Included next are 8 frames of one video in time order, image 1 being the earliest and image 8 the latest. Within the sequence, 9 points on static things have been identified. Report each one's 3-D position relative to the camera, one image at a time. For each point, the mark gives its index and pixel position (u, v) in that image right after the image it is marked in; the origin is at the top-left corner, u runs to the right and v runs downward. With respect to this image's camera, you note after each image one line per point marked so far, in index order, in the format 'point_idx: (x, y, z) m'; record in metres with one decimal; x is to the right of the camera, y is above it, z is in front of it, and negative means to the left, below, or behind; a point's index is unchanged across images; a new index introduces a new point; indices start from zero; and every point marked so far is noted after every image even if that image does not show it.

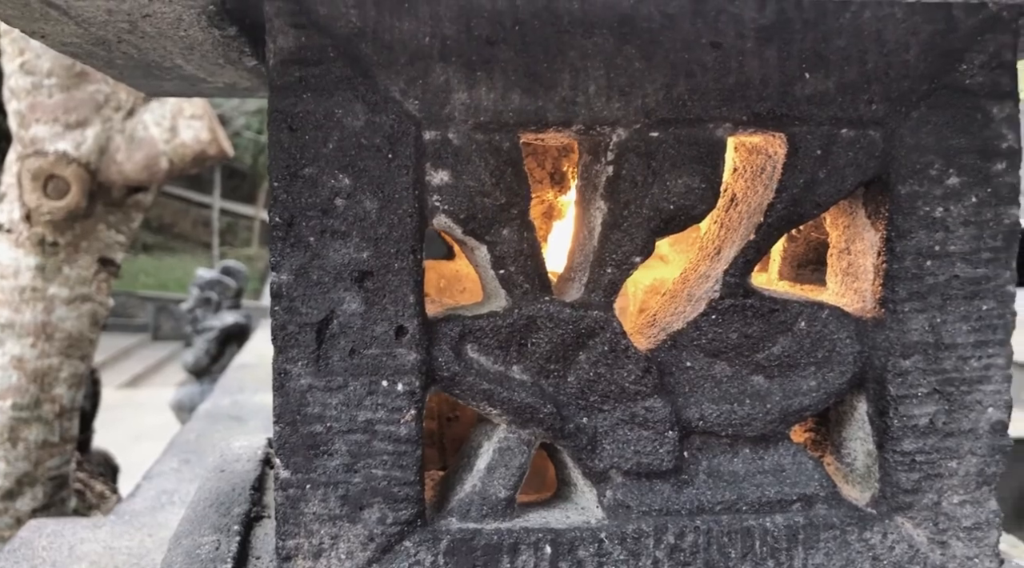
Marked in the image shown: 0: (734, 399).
0: (+0.1, -0.1, +0.6) m
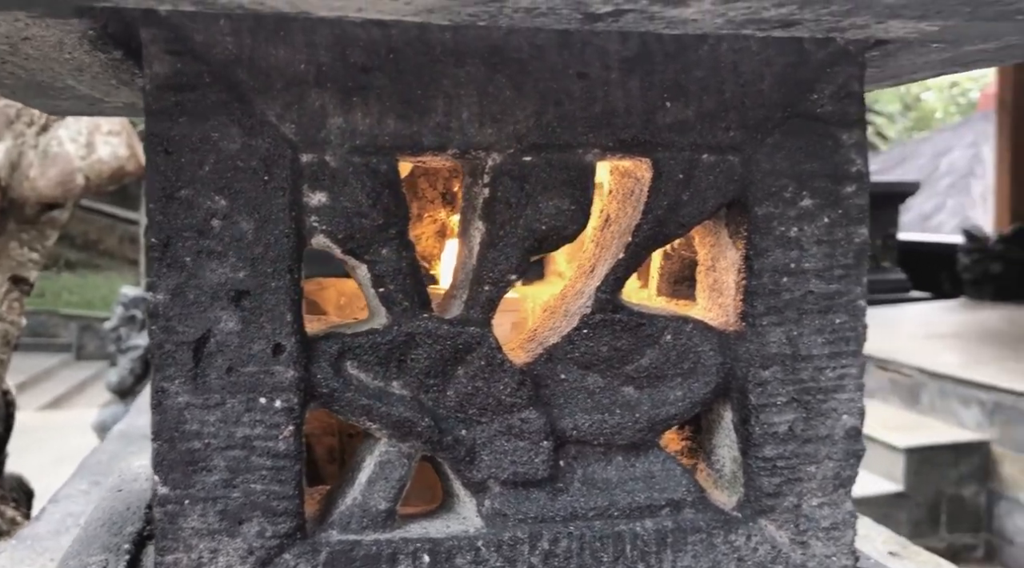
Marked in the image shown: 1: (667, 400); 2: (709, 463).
0: (+0.1, -0.1, +0.6) m
1: (+0.1, -0.1, +0.6) m
2: (+0.1, -0.1, +0.7) m
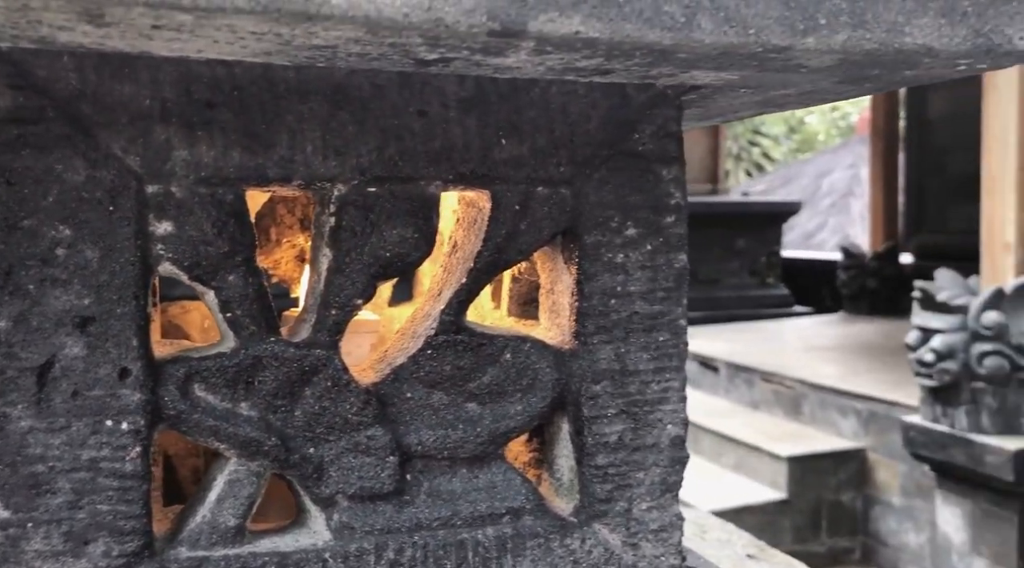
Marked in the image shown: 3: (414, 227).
0: (0.0, -0.1, +0.7) m
1: (0.0, -0.1, +0.7) m
2: (0.0, -0.1, +0.7) m
3: (-0.1, 0.0, +0.6) m
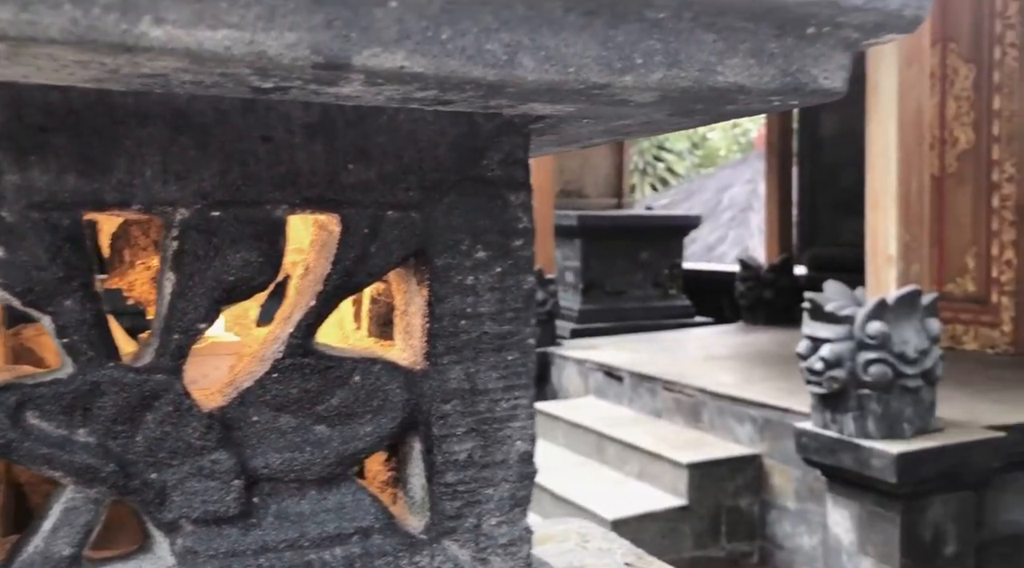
0: (-0.1, -0.1, +0.7) m
1: (-0.1, -0.1, +0.7) m
2: (-0.1, -0.2, +0.8) m
3: (-0.2, 0.0, +0.7) m
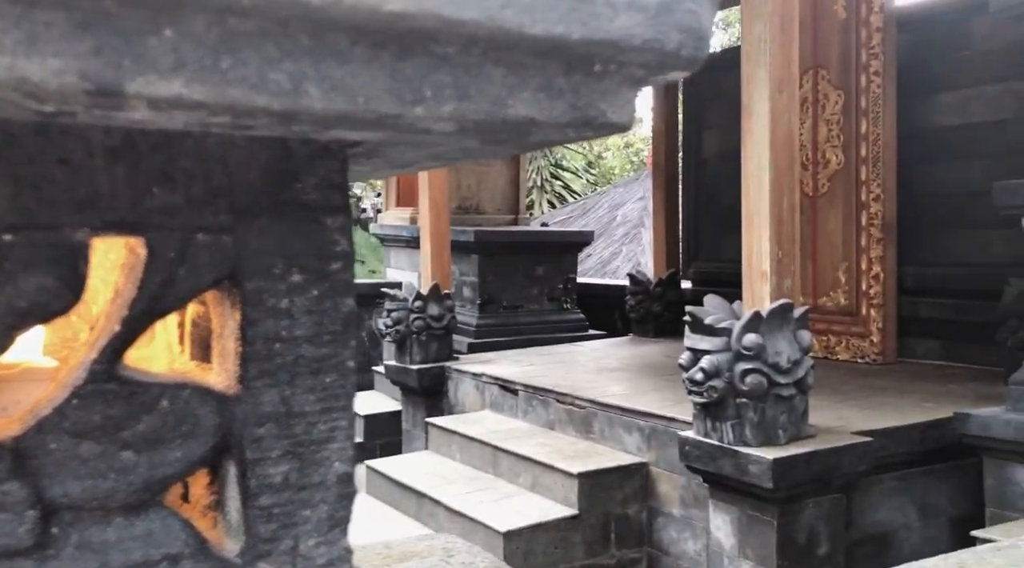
0: (-0.3, -0.1, +0.7) m
1: (-0.2, -0.1, +0.7) m
2: (-0.2, -0.2, +0.8) m
3: (-0.3, 0.0, +0.6) m
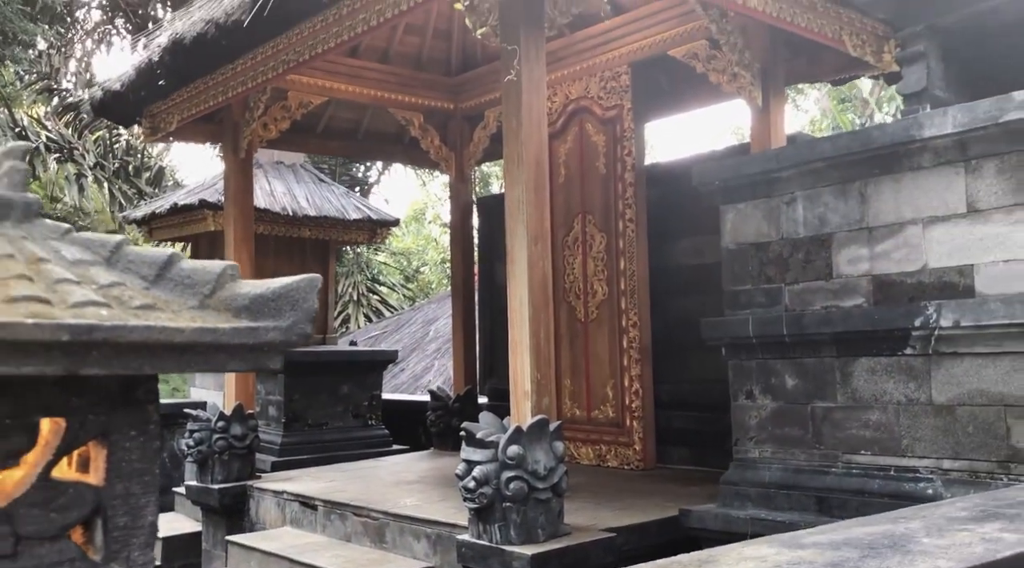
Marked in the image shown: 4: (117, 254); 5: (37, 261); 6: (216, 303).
0: (-0.7, -0.4, +1.6) m
1: (-0.7, -0.4, +1.6) m
2: (-0.7, -0.4, +1.7) m
3: (-0.7, -0.2, +1.5) m
4: (-0.7, 0.0, +1.7) m
5: (-0.7, 0.0, +1.6) m
6: (-0.5, 0.0, +1.7) m
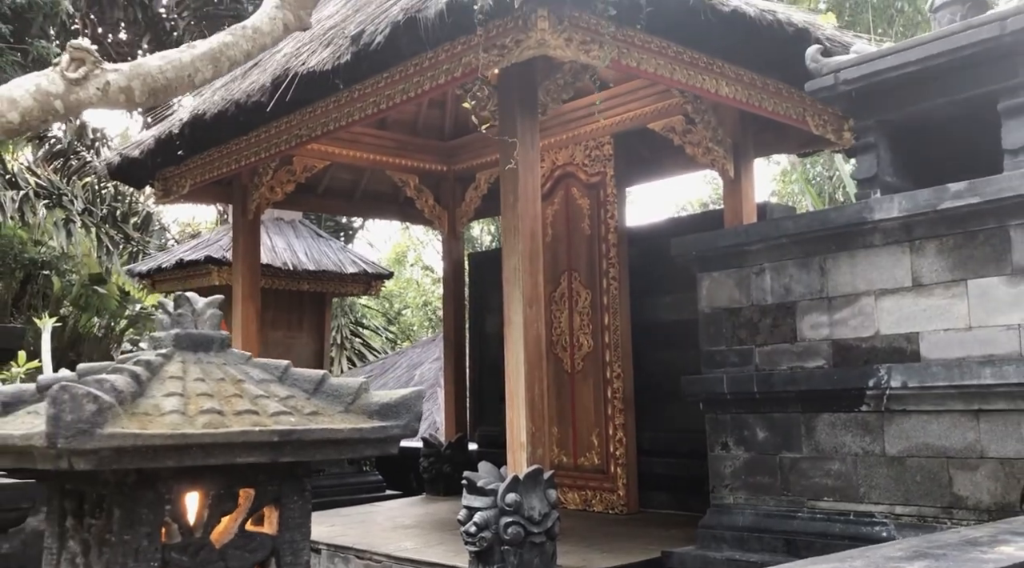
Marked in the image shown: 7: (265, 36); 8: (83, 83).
0: (-0.6, -0.6, +2.3) m
1: (-0.6, -0.6, +2.3) m
2: (-0.6, -0.7, +2.4) m
3: (-0.6, -0.5, +2.3) m
4: (-0.6, -0.2, +2.5) m
5: (-0.6, -0.2, +2.4) m
6: (-0.4, -0.3, +2.5) m
7: (-1.1, +1.2, +4.7) m
8: (-1.8, +0.8, +4.1) m
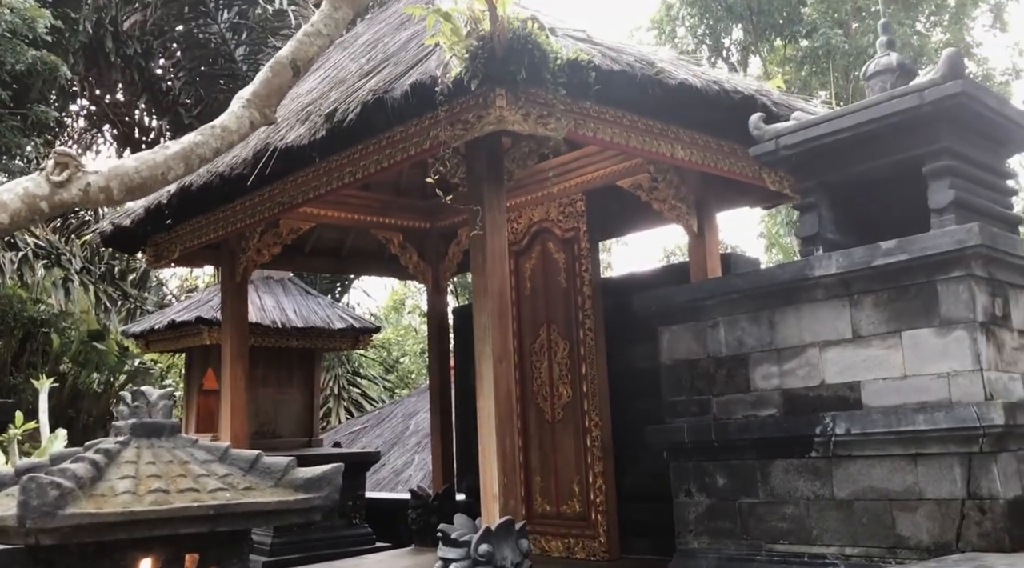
0: (-0.9, -0.9, +2.7) m
1: (-0.8, -0.9, +2.8) m
2: (-0.8, -1.0, +2.8) m
3: (-0.9, -0.8, +2.7) m
4: (-0.8, -0.5, +2.9) m
5: (-0.9, -0.5, +2.8) m
6: (-0.7, -0.6, +2.9) m
7: (-1.4, +0.8, +5.2) m
8: (-2.0, +0.5, +4.6) m
